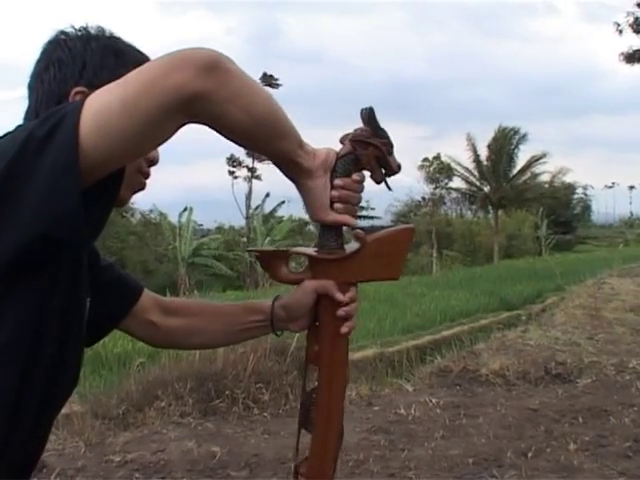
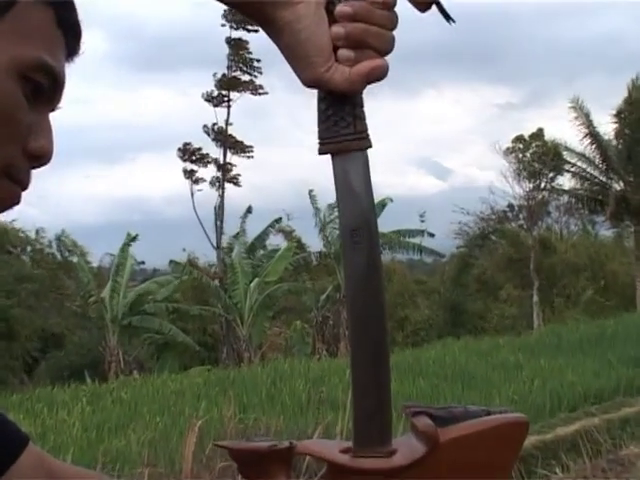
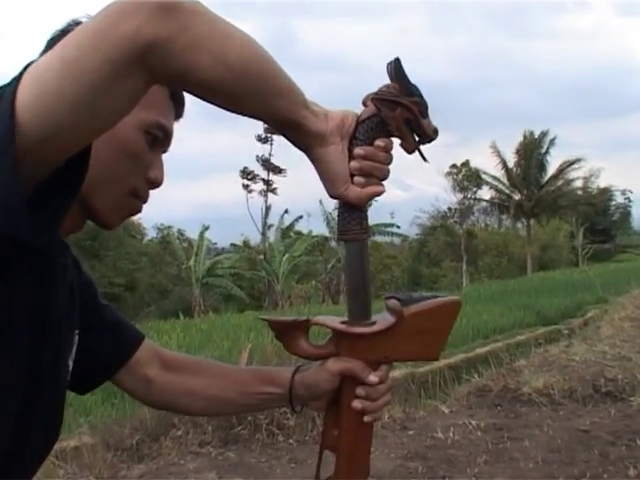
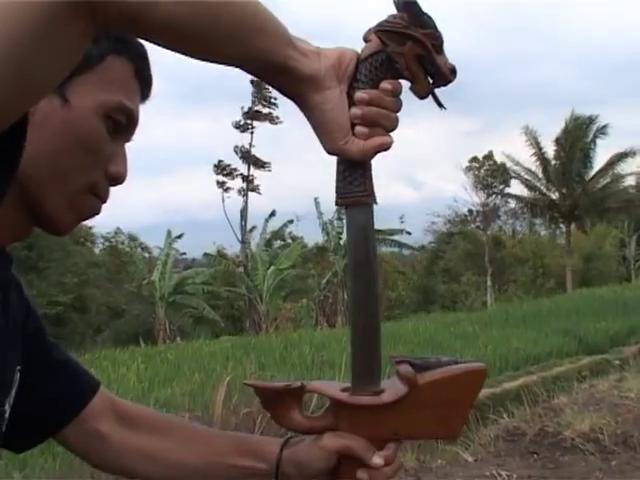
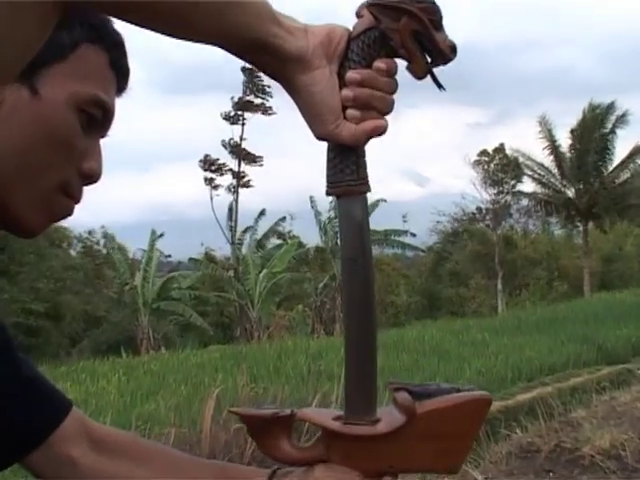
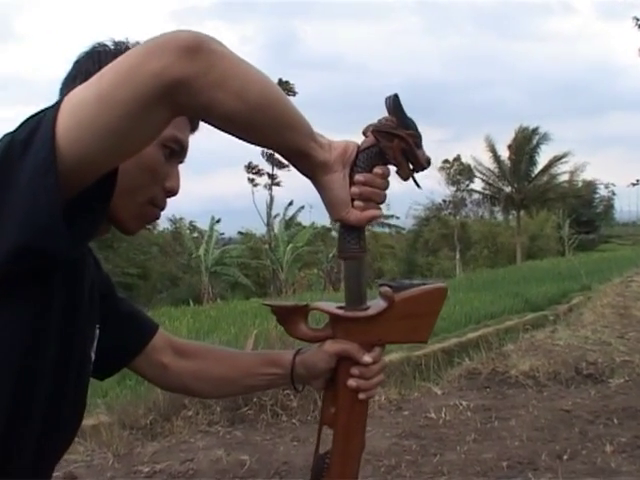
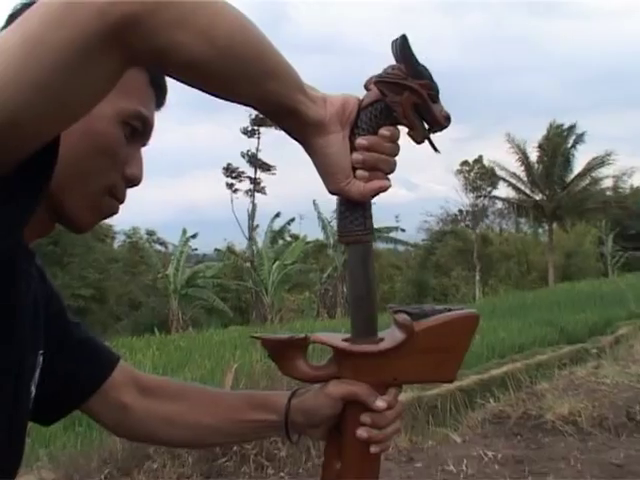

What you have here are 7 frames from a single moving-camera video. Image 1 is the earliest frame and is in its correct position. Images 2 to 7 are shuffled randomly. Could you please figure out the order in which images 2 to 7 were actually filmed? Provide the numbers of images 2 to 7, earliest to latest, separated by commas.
6, 3, 7, 4, 5, 2
